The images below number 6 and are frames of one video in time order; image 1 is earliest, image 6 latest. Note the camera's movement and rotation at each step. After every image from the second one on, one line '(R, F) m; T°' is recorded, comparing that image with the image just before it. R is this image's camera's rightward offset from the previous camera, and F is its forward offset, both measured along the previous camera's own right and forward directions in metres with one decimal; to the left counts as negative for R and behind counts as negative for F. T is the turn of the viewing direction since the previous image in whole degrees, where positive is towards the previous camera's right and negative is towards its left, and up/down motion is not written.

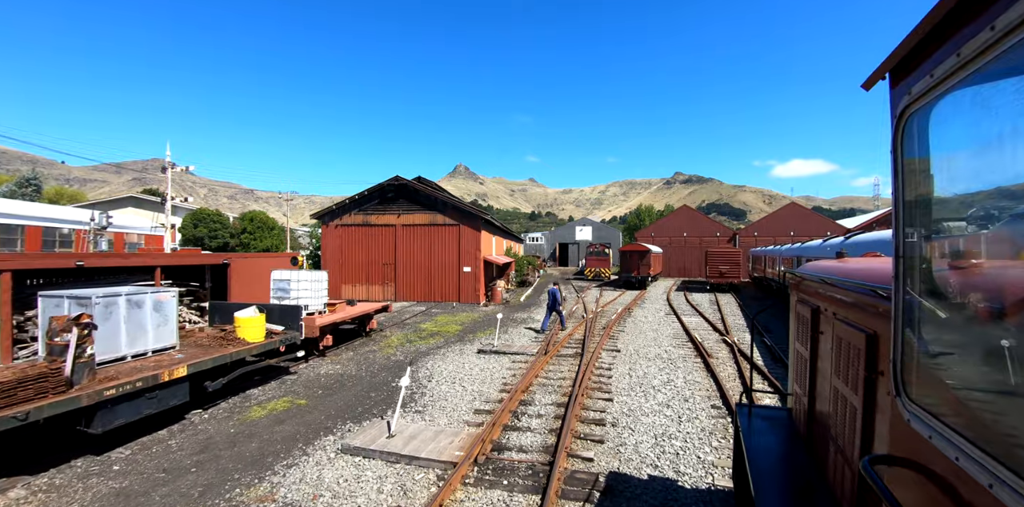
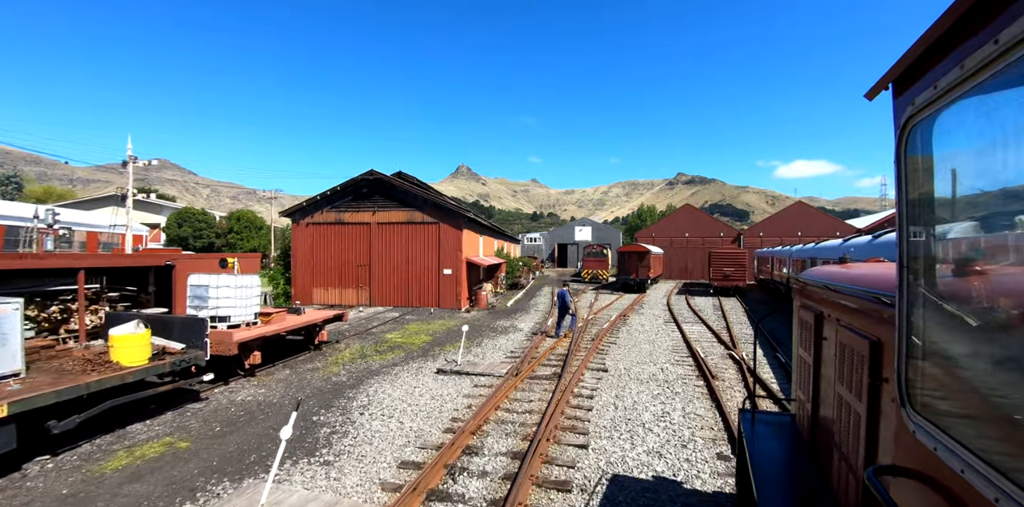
(+0.4, +0.8) m; 0°
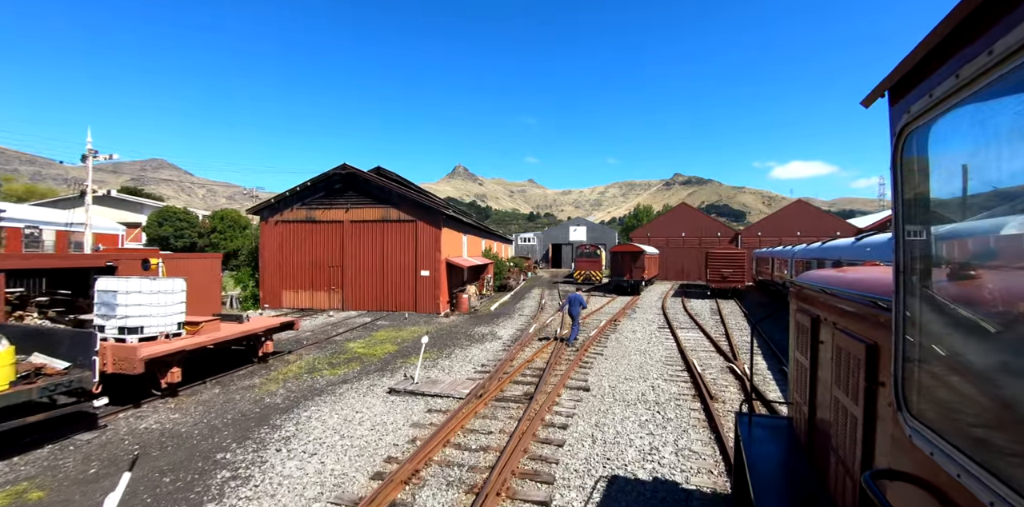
(+0.3, +0.6) m; 0°
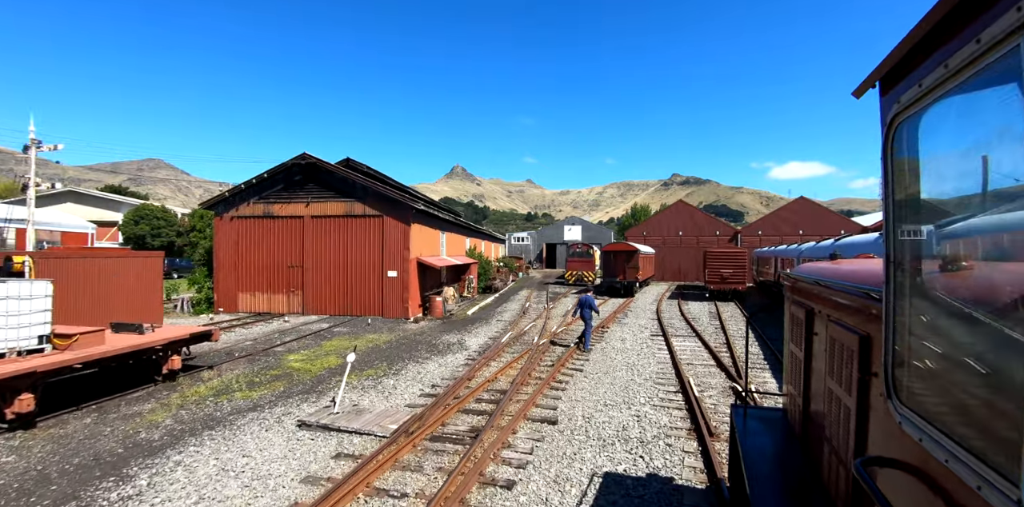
(+0.3, +0.8) m; 0°
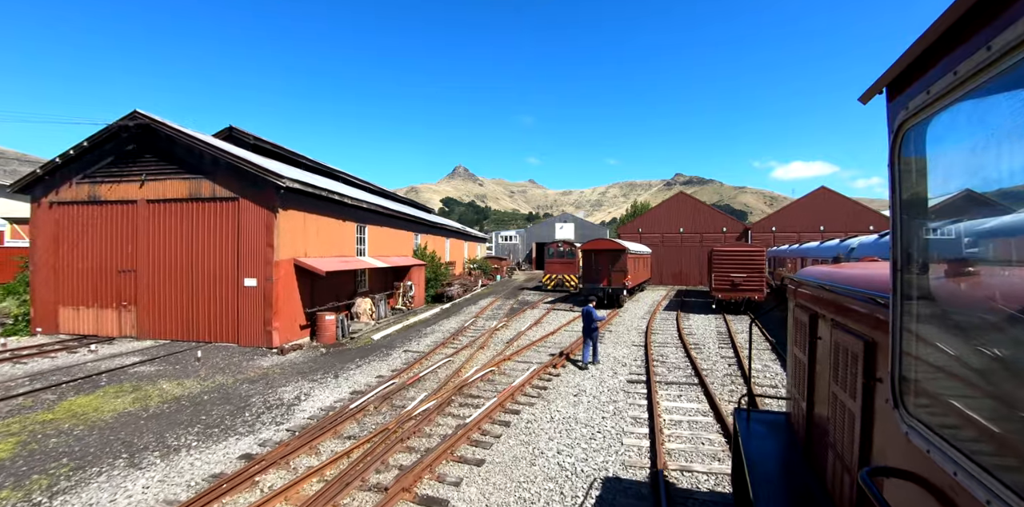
(+1.0, +2.2) m; 0°
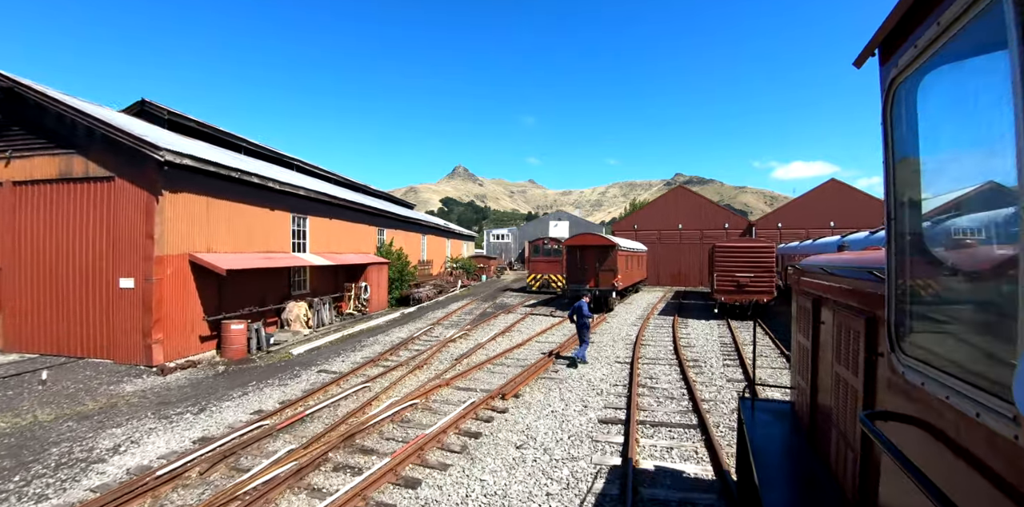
(+0.5, +1.0) m; 0°
